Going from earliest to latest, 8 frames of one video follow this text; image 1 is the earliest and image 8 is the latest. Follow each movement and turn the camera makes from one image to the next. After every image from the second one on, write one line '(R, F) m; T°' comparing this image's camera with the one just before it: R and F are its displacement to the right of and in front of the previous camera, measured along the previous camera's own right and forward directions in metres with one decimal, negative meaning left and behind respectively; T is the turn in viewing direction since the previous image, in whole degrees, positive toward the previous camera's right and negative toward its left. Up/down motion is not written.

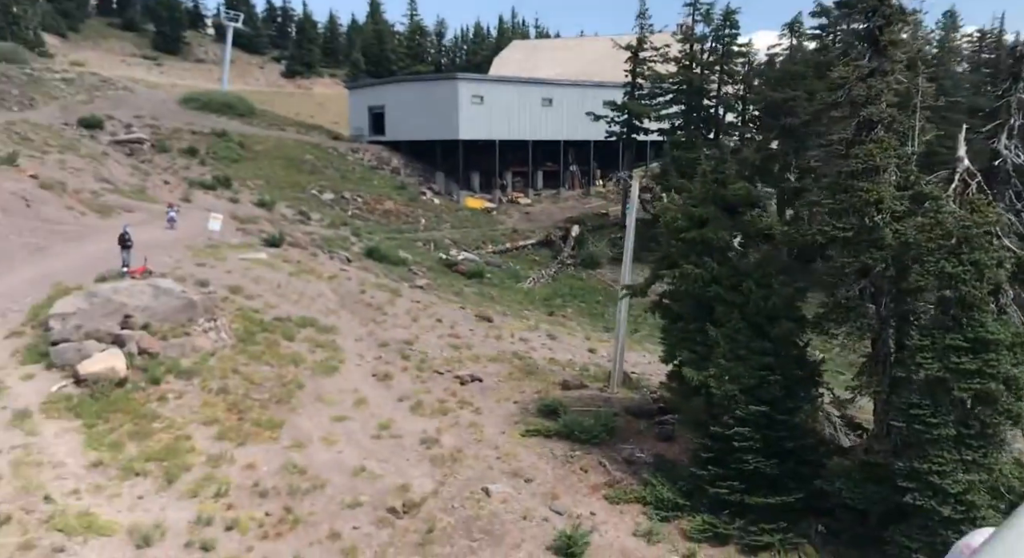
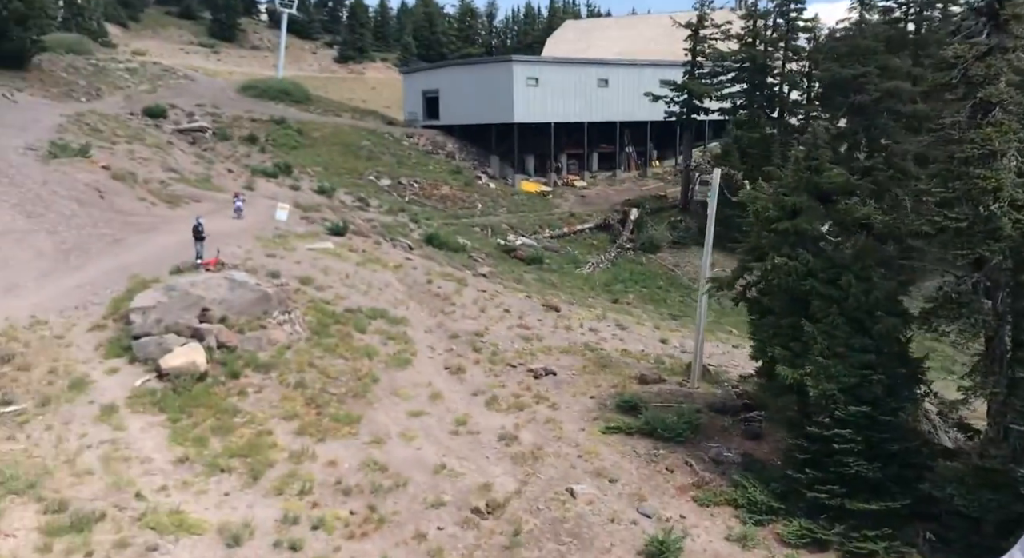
(-0.5, +0.3) m; -4°
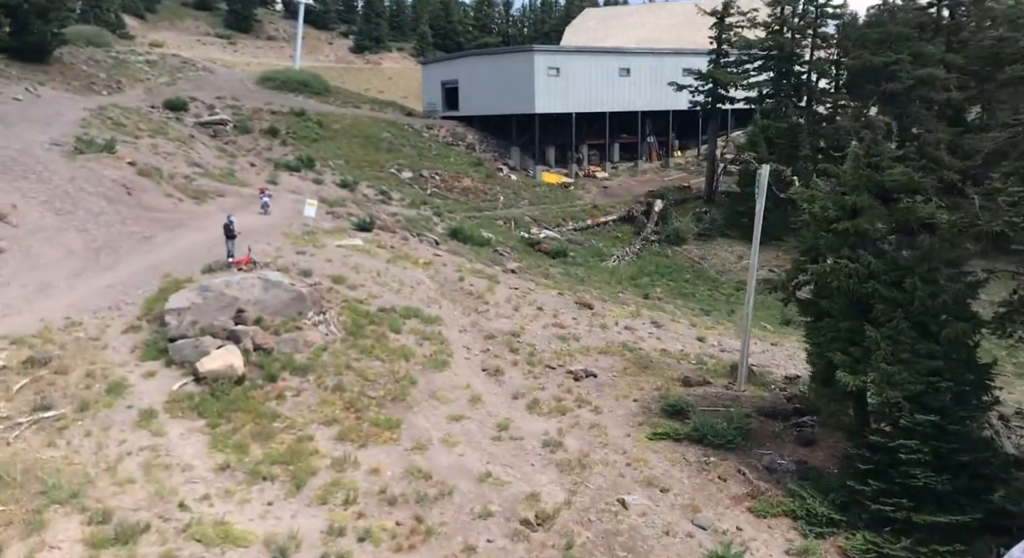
(-0.4, +0.3) m; -1°
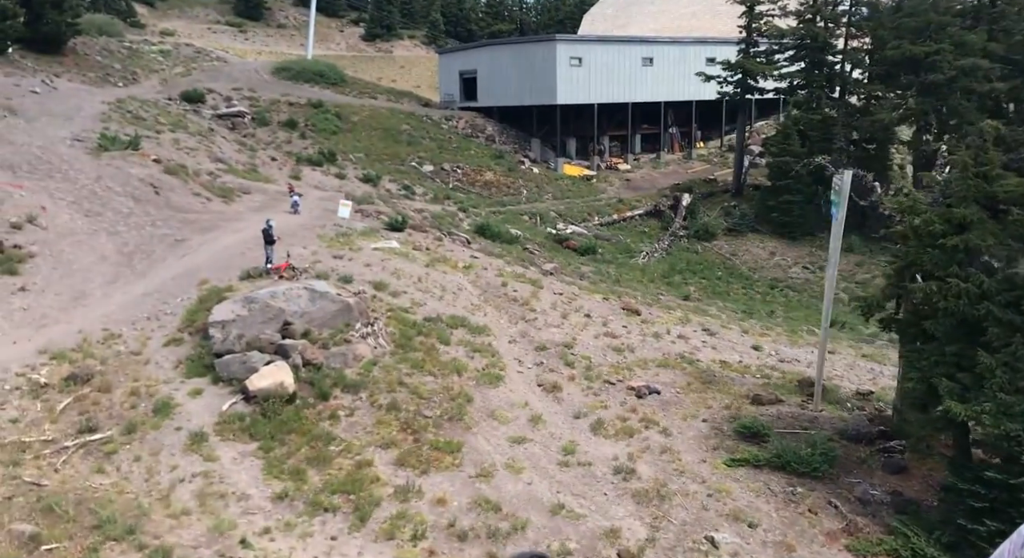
(-0.9, +0.7) m; -1°
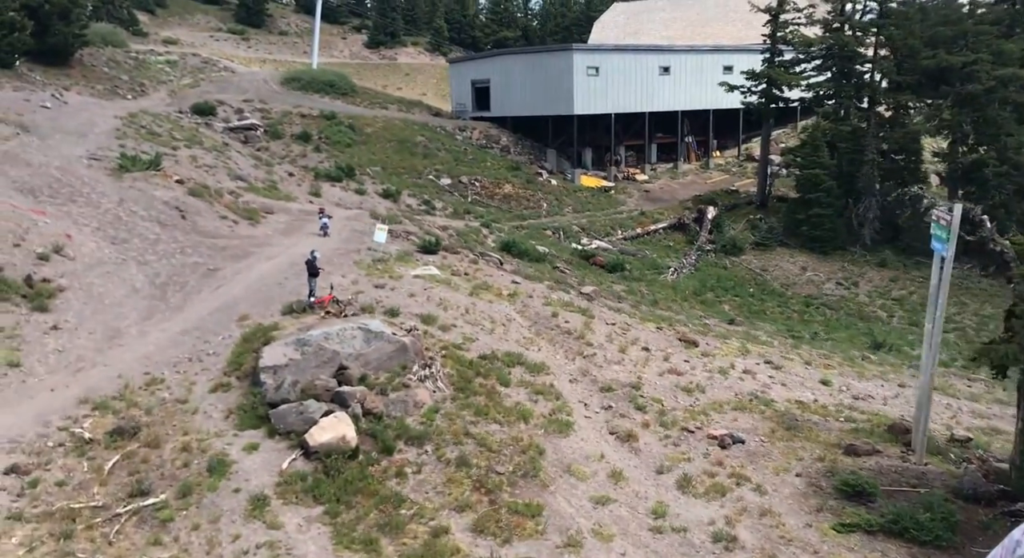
(-1.2, +1.0) m; 0°
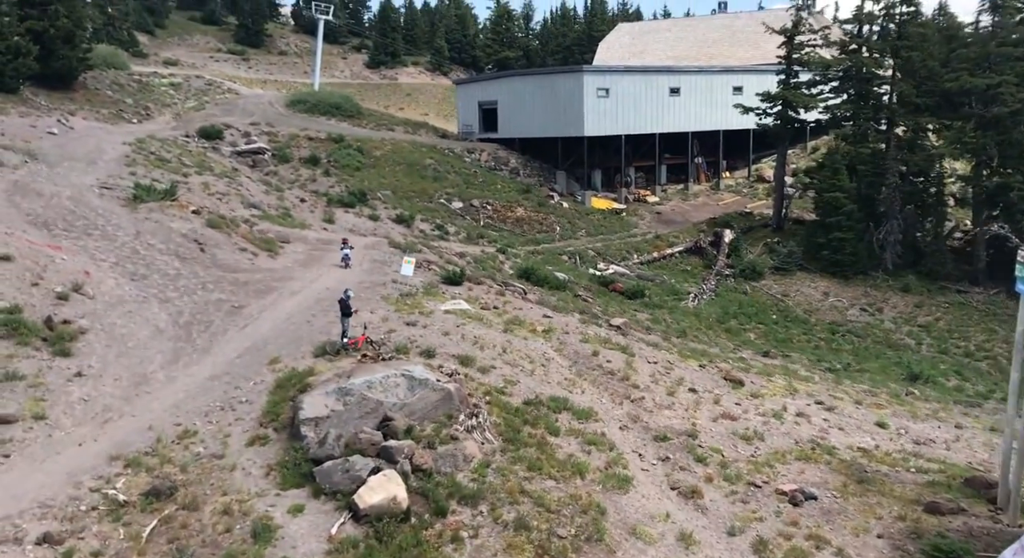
(-0.9, +0.7) m; 0°
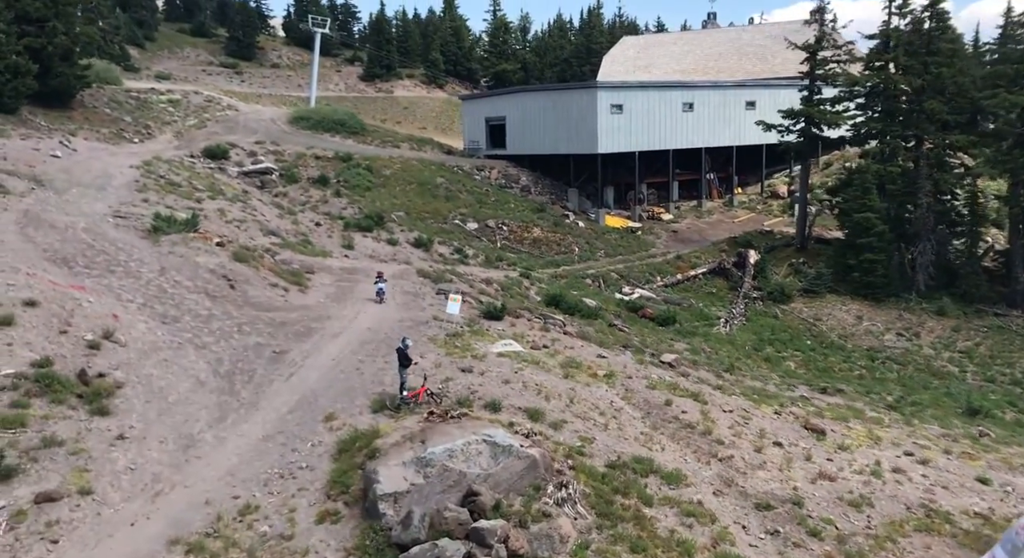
(-1.6, +1.3) m; +1°
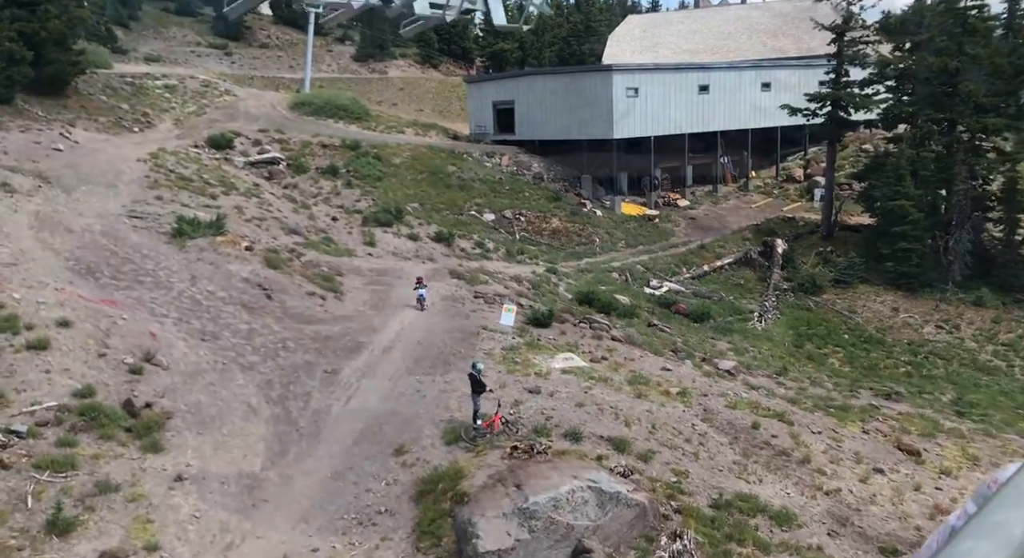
(-1.7, +1.3) m; +1°
